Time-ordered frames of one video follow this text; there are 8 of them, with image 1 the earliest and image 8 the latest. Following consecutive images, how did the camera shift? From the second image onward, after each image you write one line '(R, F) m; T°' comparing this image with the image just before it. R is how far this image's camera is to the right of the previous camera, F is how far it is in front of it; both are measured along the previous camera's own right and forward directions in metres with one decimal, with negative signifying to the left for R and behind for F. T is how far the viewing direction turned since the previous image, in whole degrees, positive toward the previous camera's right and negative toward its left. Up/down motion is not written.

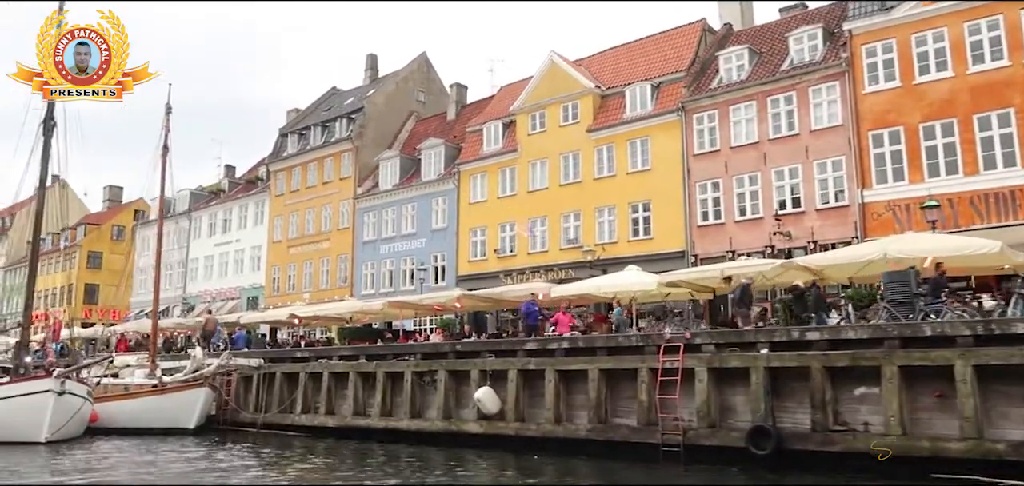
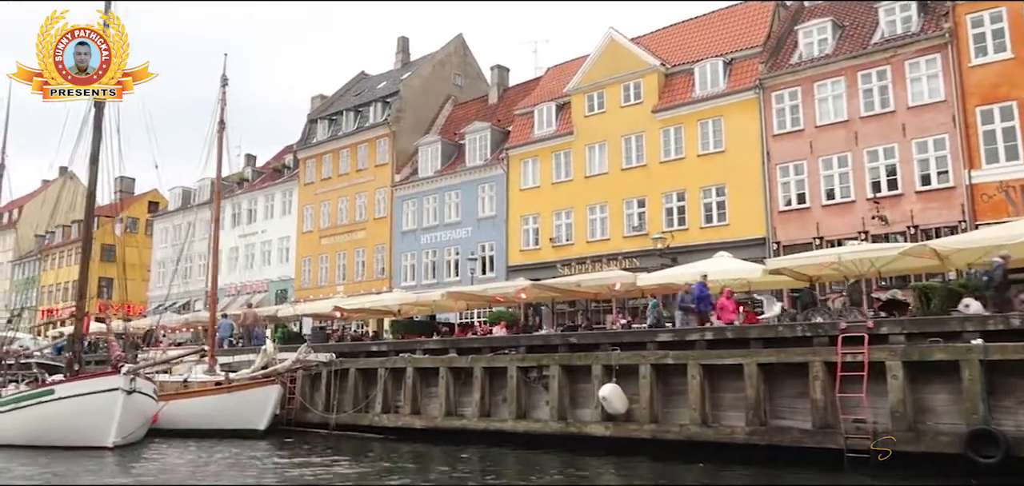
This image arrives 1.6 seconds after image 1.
(-2.5, +1.9) m; 0°
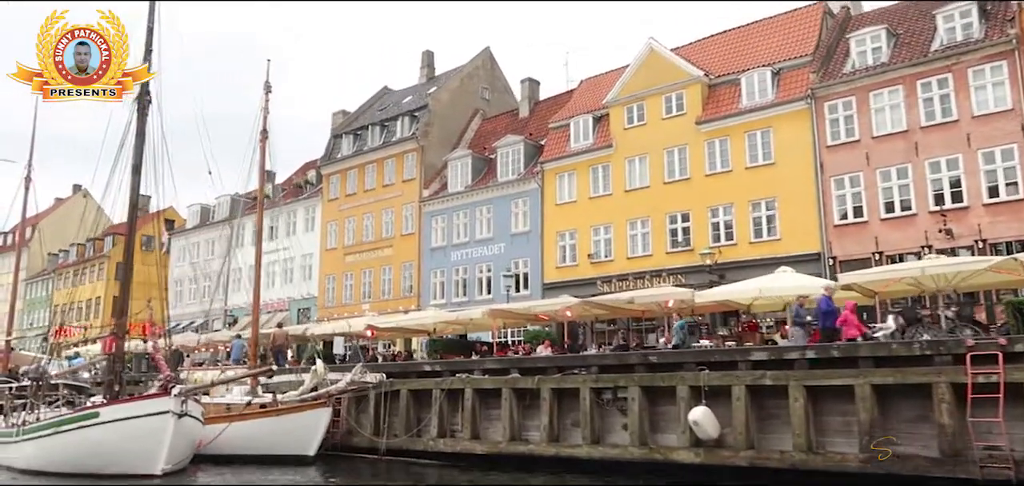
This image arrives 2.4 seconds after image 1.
(-1.3, +1.0) m; 0°
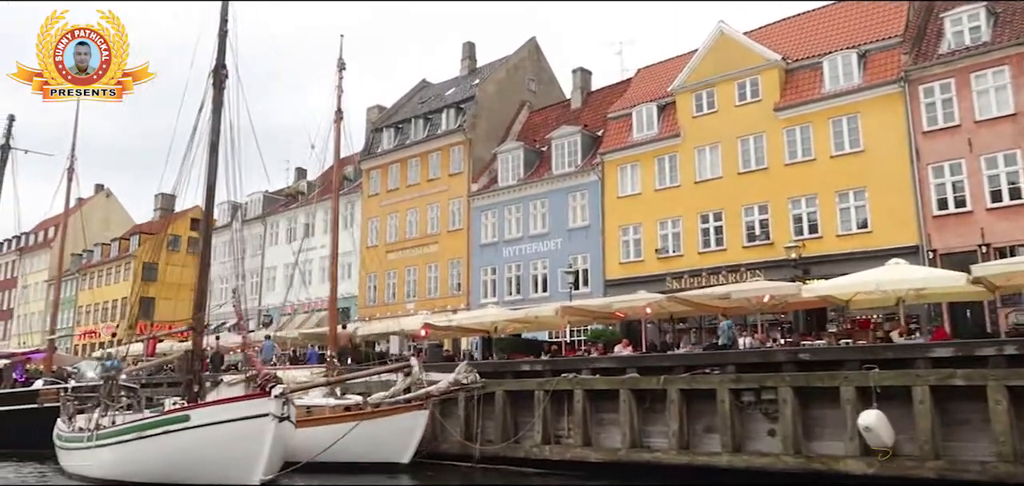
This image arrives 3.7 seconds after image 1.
(-2.1, +1.6) m; -1°
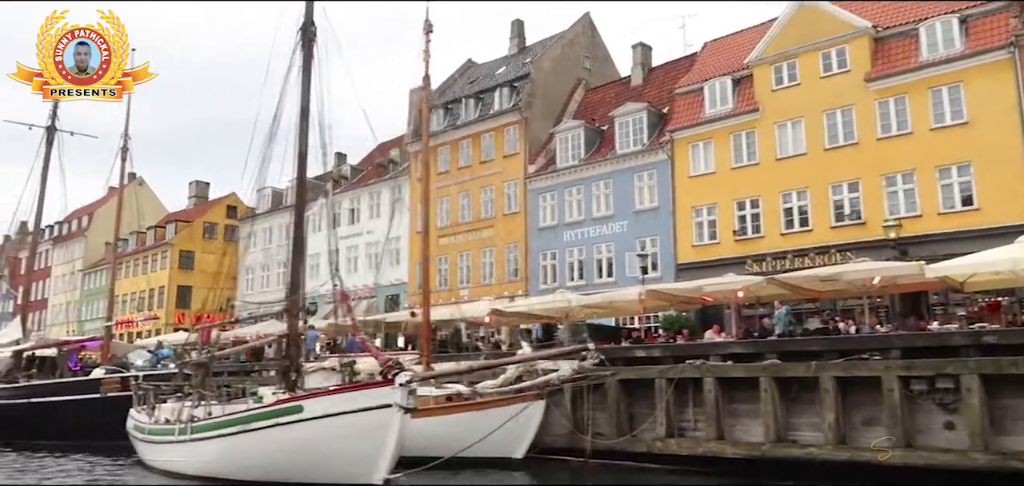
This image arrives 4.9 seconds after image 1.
(-1.9, +1.4) m; -1°
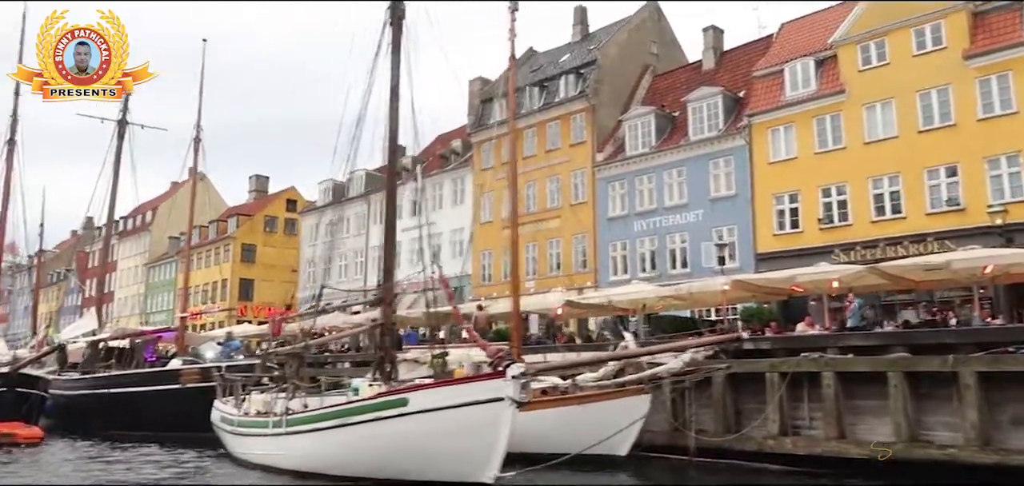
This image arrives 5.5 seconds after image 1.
(-0.9, +0.7) m; -3°
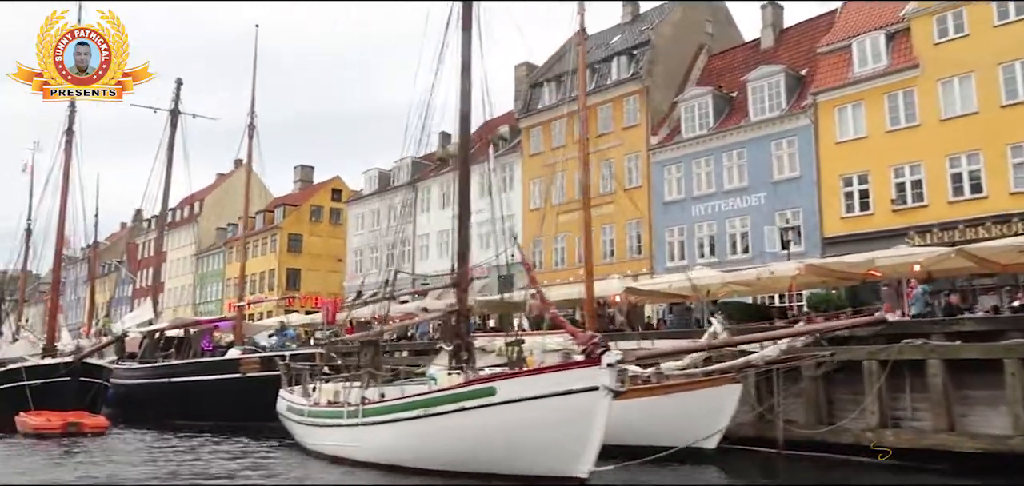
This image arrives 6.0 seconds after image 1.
(-0.7, +0.6) m; -3°
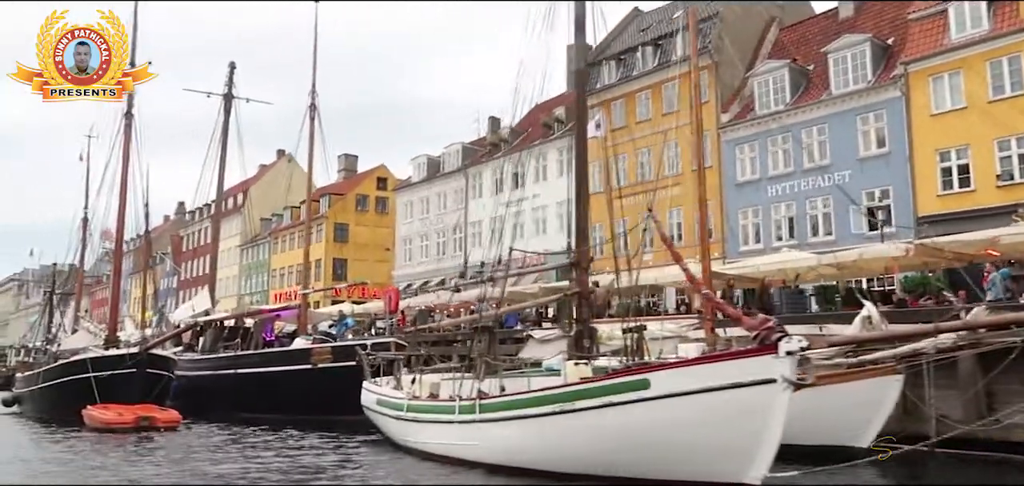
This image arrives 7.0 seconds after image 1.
(-1.3, +1.3) m; -2°
